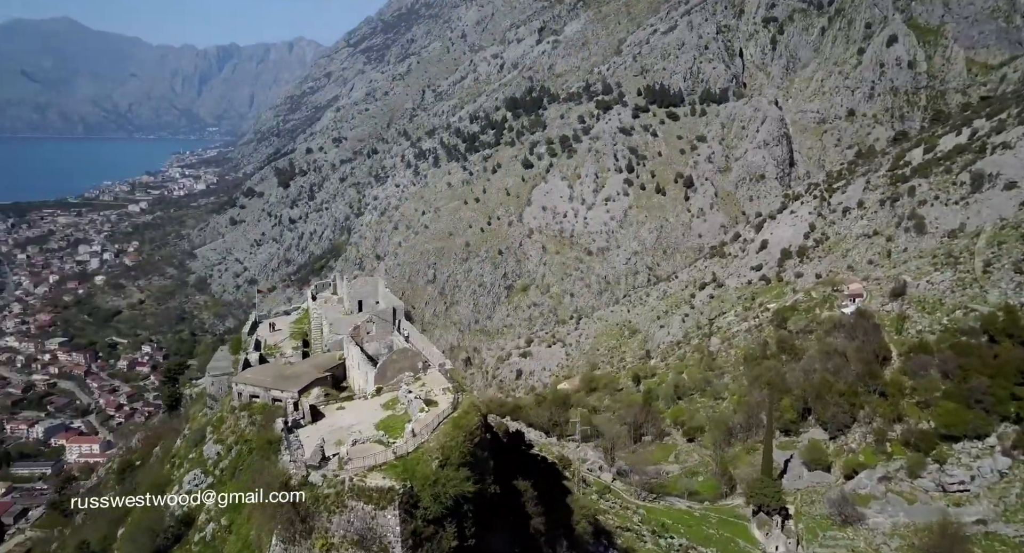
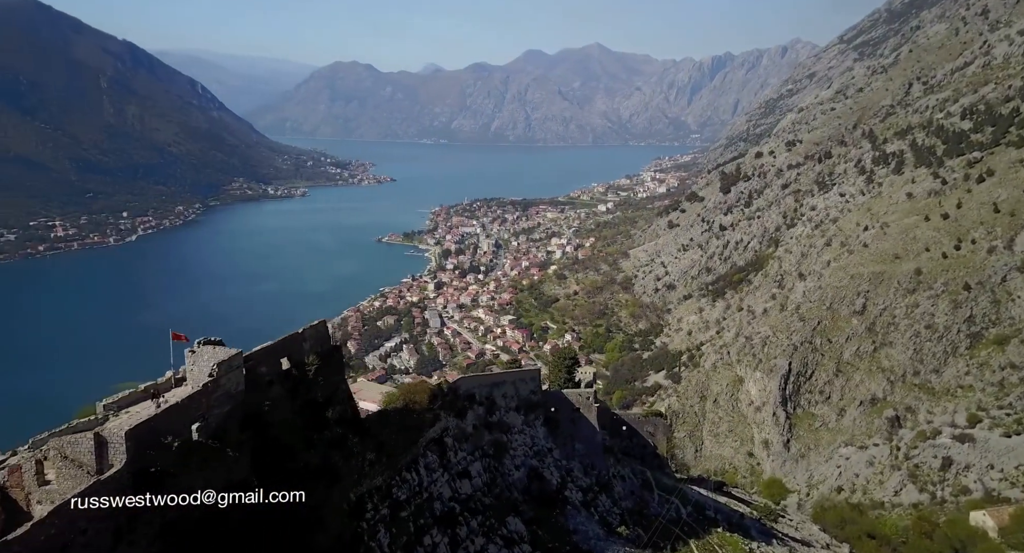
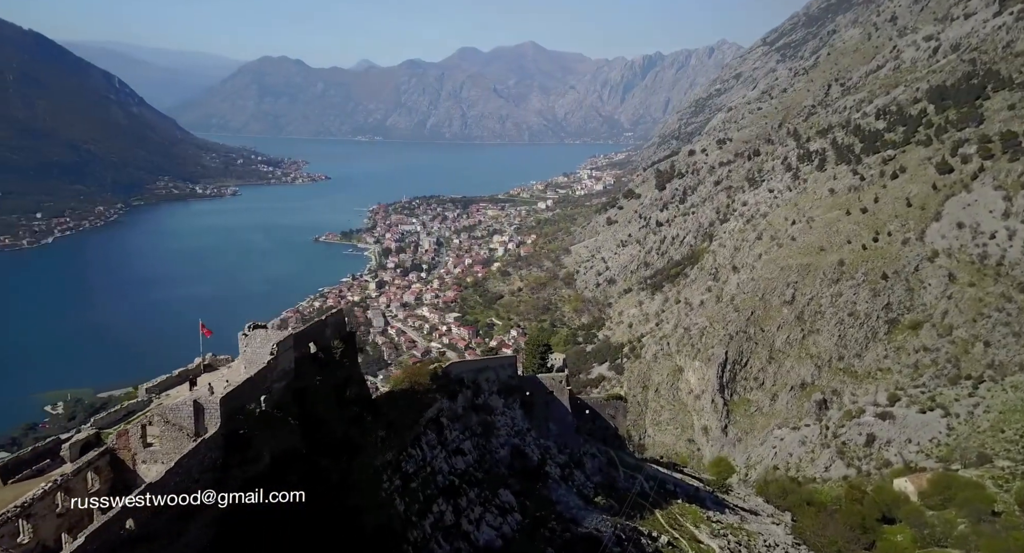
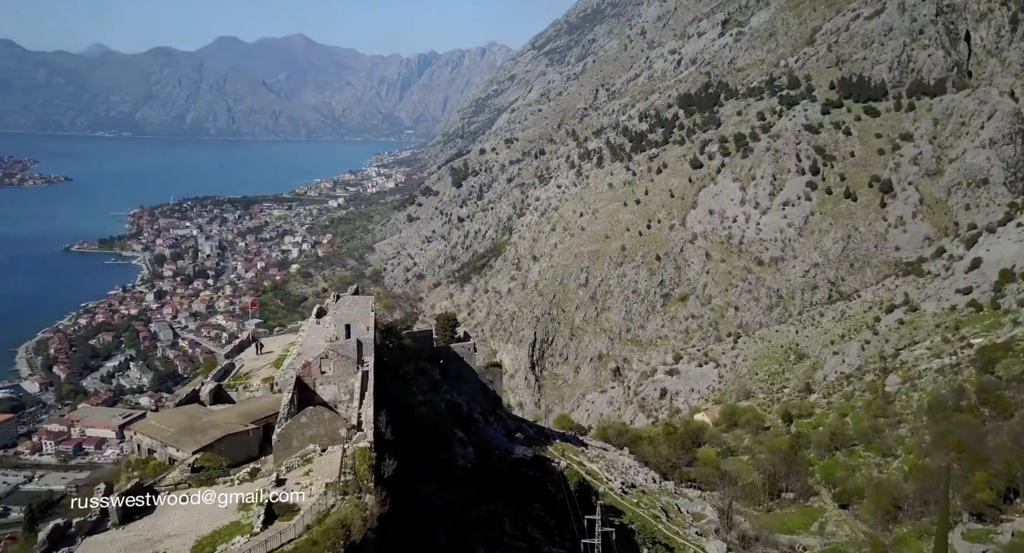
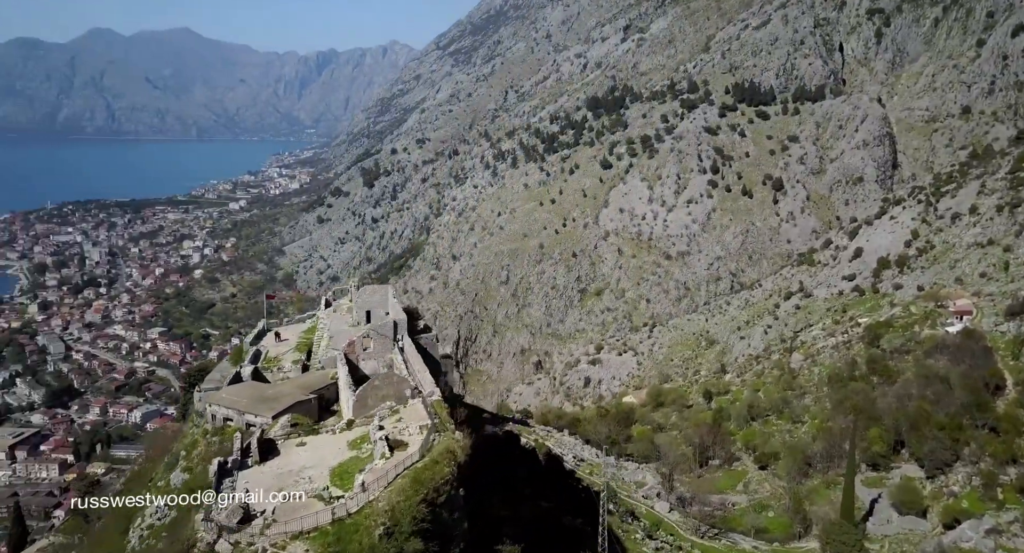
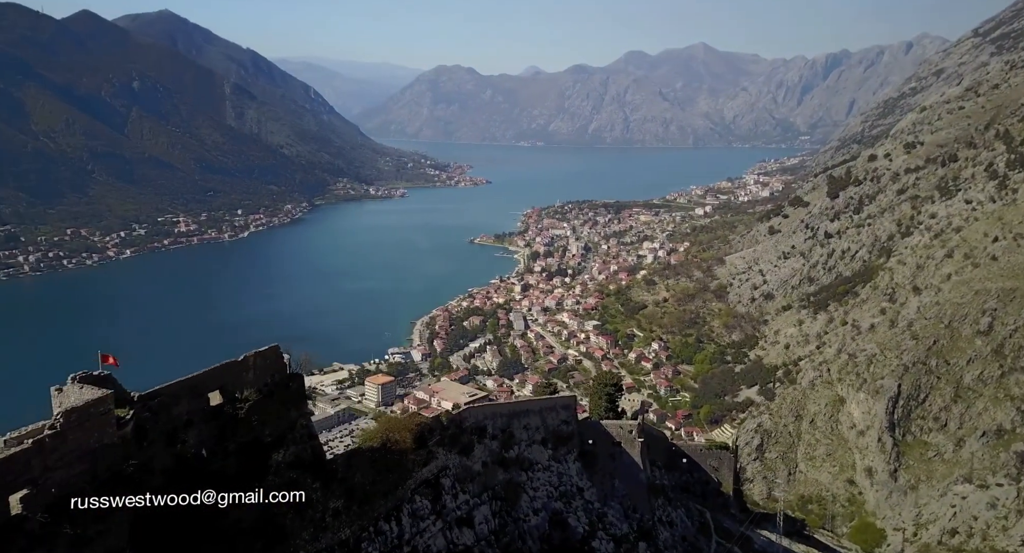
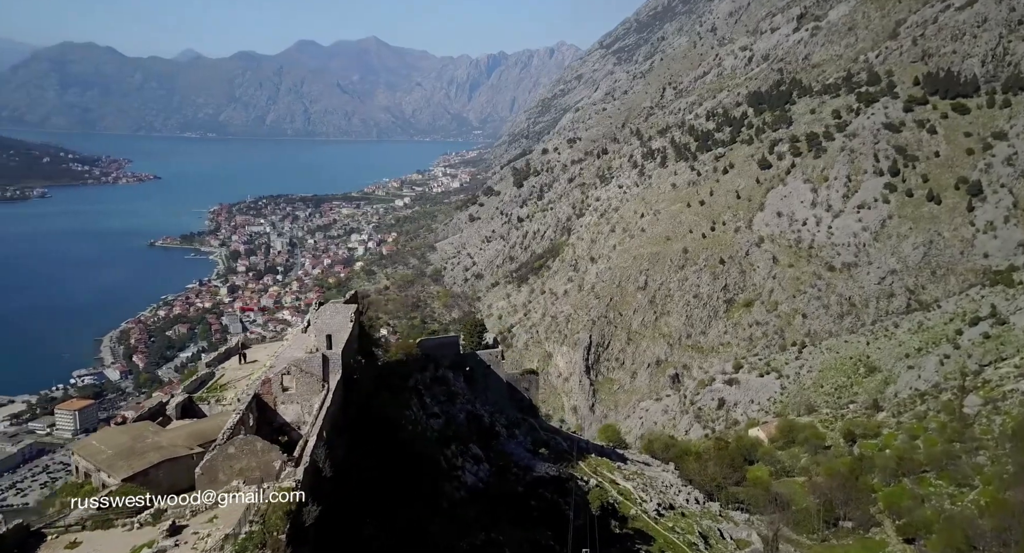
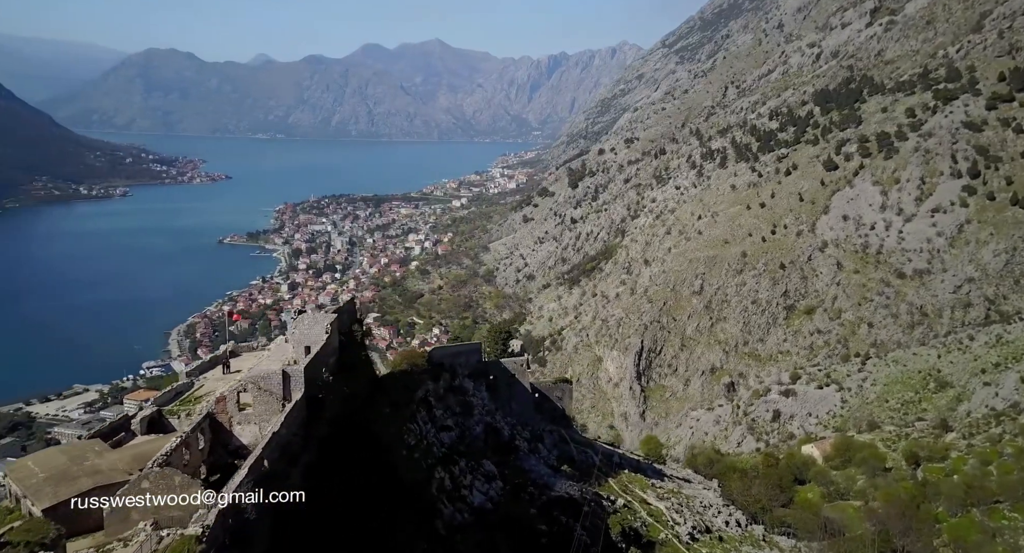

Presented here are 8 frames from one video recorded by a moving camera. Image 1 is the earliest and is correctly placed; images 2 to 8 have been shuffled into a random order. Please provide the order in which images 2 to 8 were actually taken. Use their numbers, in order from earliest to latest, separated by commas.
5, 4, 7, 8, 3, 2, 6
